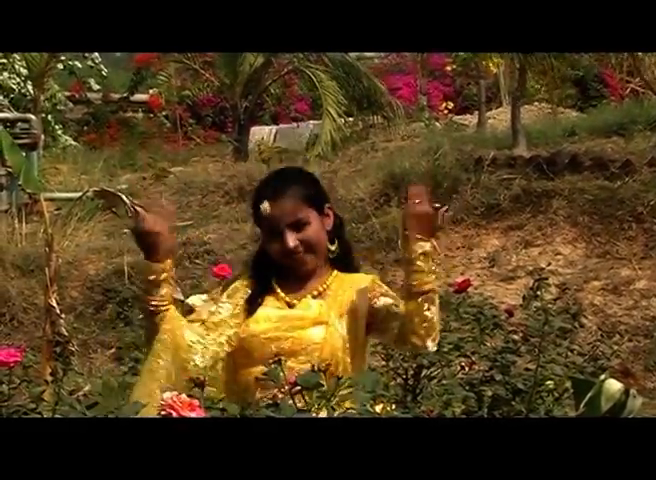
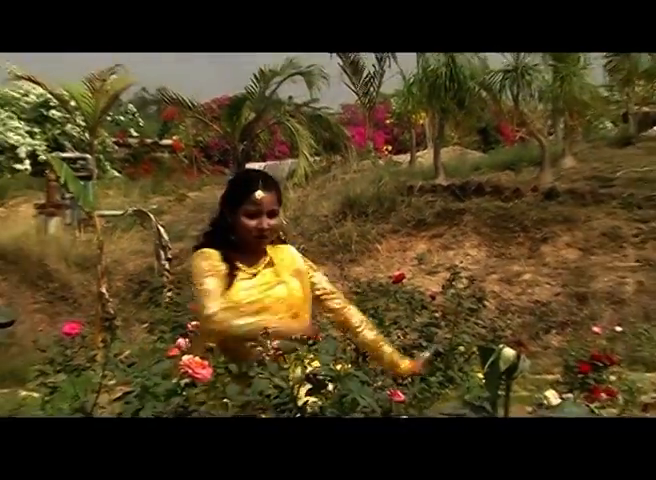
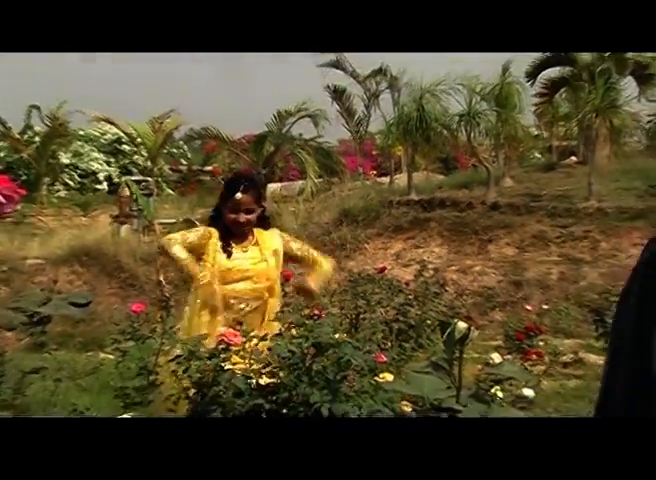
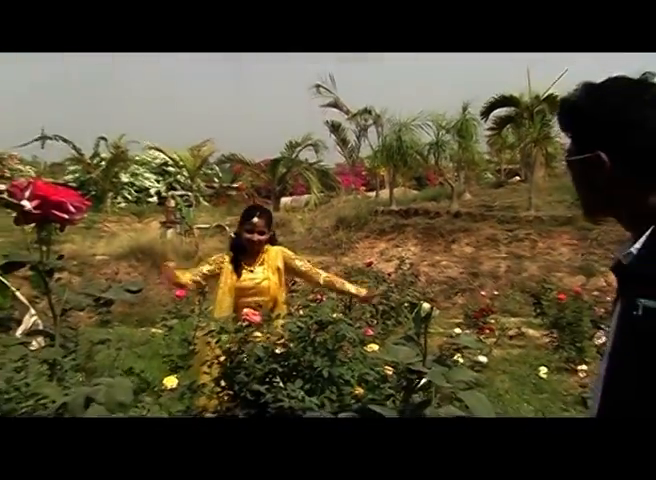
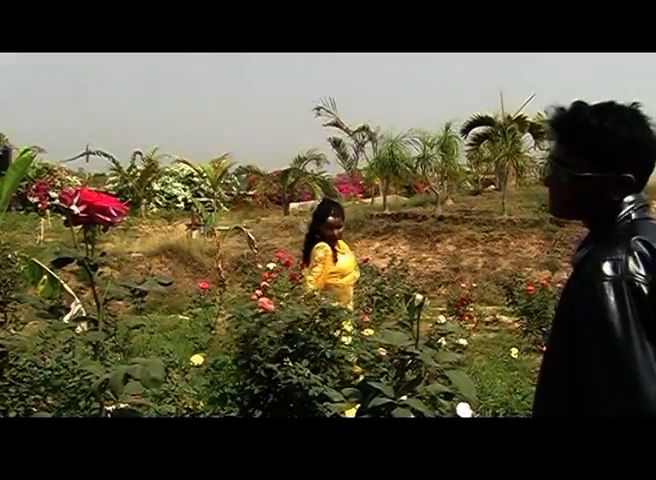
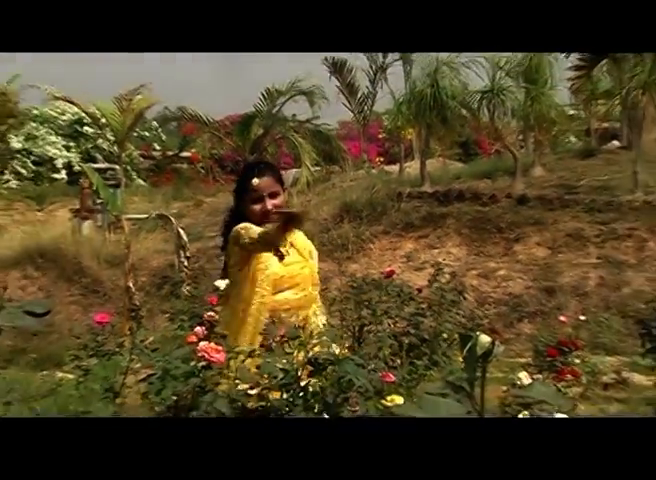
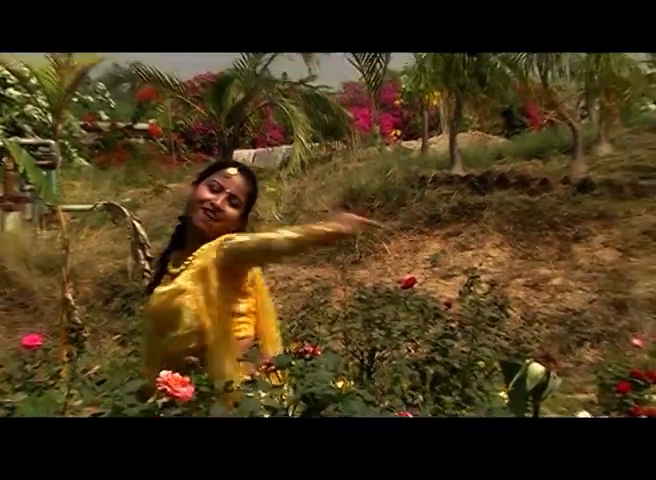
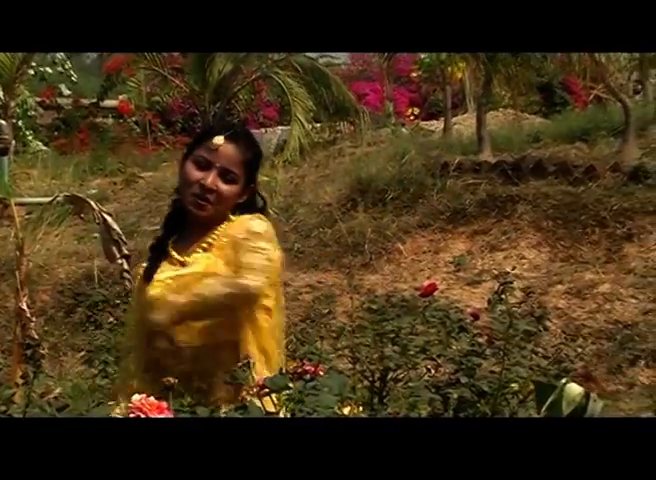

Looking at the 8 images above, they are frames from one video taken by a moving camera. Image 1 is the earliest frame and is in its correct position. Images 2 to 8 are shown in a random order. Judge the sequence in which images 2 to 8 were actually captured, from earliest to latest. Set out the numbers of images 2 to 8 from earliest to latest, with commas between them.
8, 7, 2, 6, 3, 4, 5
